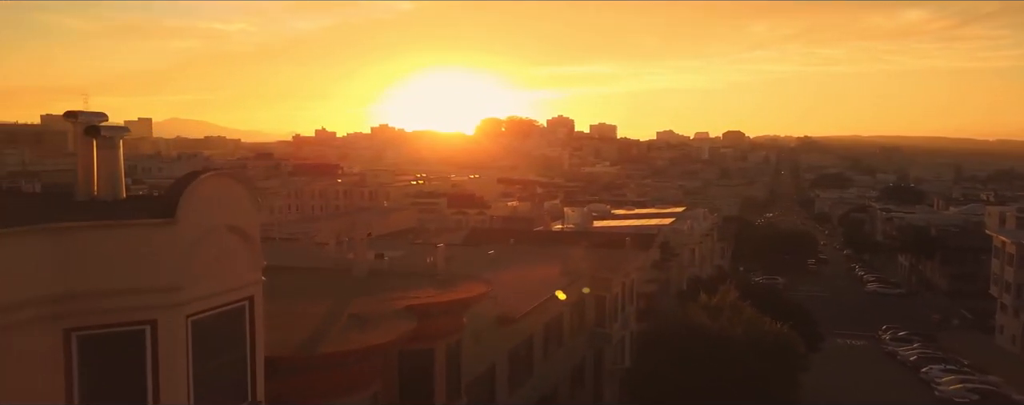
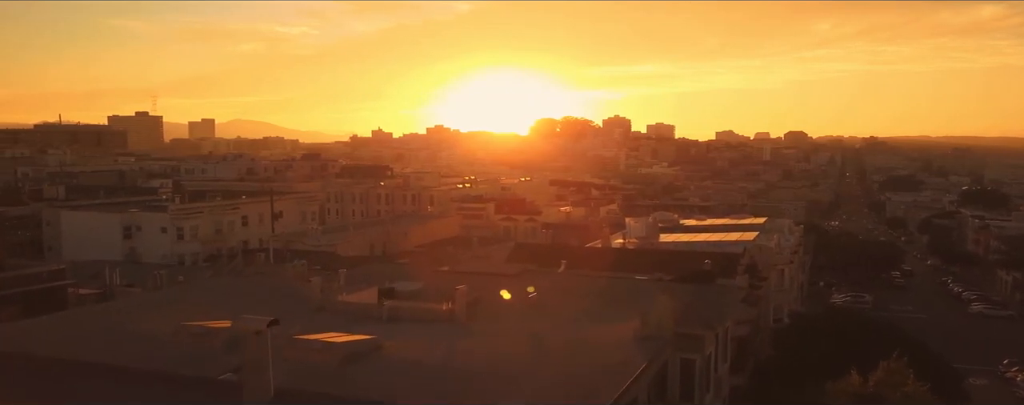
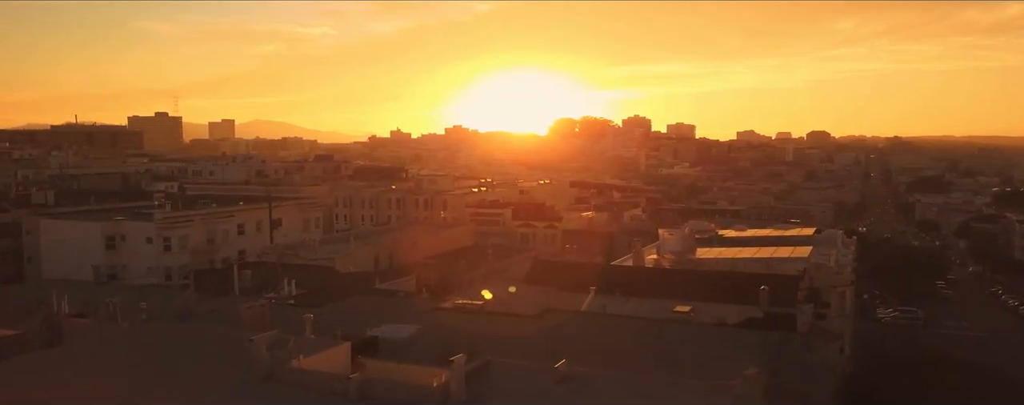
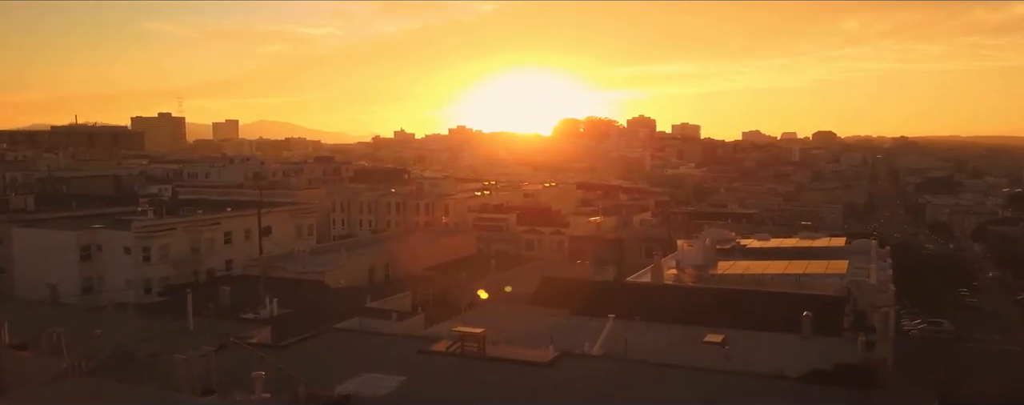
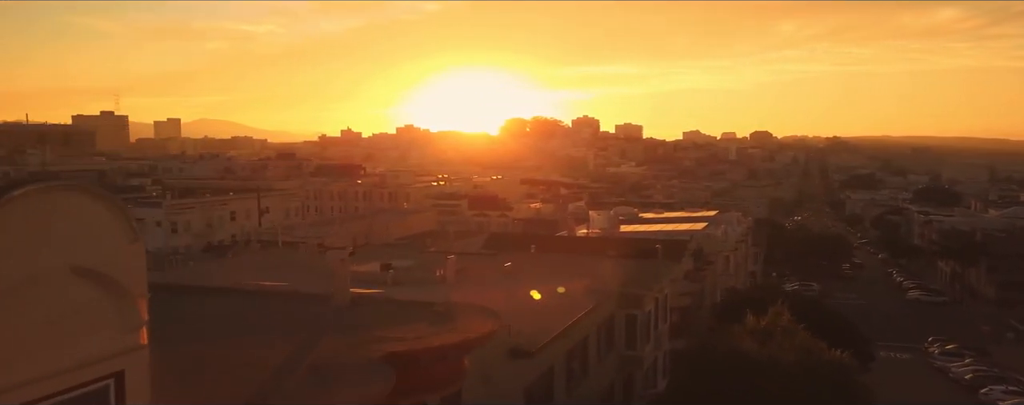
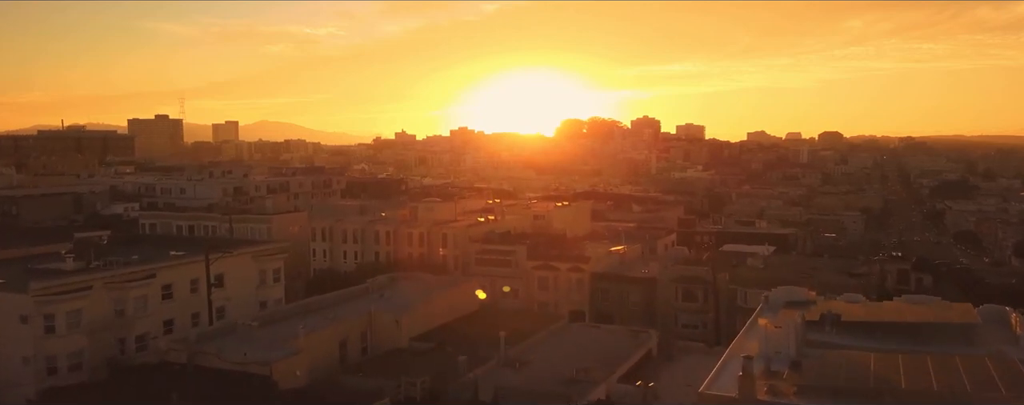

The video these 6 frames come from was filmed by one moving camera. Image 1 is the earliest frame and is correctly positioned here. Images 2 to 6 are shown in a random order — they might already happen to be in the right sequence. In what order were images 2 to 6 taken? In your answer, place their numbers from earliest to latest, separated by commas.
5, 2, 3, 4, 6
